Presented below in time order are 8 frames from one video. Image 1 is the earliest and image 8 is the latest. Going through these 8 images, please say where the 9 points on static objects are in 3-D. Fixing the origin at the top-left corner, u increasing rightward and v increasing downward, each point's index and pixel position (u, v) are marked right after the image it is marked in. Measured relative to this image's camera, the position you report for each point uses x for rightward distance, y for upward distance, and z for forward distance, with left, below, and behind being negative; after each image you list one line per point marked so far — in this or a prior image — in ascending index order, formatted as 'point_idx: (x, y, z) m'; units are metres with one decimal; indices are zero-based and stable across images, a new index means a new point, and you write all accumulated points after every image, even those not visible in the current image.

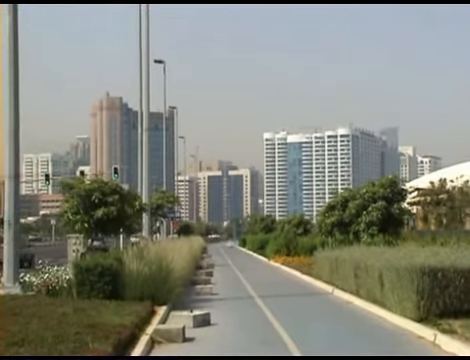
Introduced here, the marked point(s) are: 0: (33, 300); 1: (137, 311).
0: (-3.3, -1.9, +16.6) m
1: (-1.7, -2.2, +17.0) m
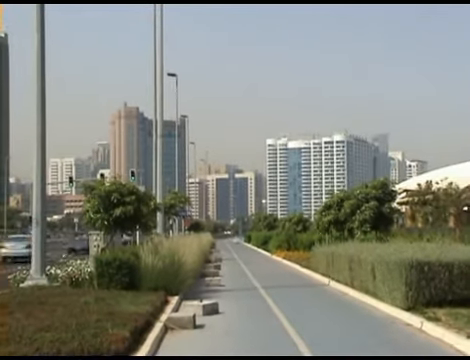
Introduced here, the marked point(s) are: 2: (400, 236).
0: (-3.2, -2.0, +18.3) m
1: (-1.6, -2.2, +18.7) m
2: (+3.1, -1.1, +20.0) m
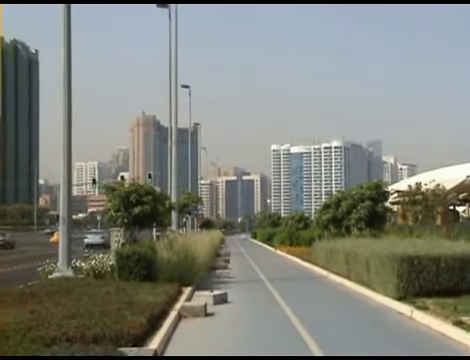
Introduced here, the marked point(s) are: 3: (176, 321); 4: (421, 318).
0: (-3.1, -2.0, +20.1) m
1: (-1.4, -2.2, +20.5) m
2: (+3.3, -1.1, +21.8) m
3: (-1.1, -2.6, +18.9) m
4: (+3.4, -2.5, +18.1) m
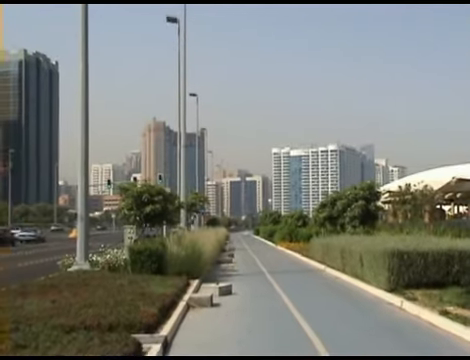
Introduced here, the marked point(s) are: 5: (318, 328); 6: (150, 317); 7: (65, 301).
0: (-3.0, -2.0, +21.8) m
1: (-1.3, -2.3, +22.2) m
2: (+3.4, -1.1, +23.4) m
3: (-1.0, -2.7, +20.6) m
4: (+3.4, -2.5, +19.7) m
5: (+1.6, -2.8, +18.9) m
6: (-1.6, -2.6, +19.0) m
7: (-3.3, -2.4, +19.6) m
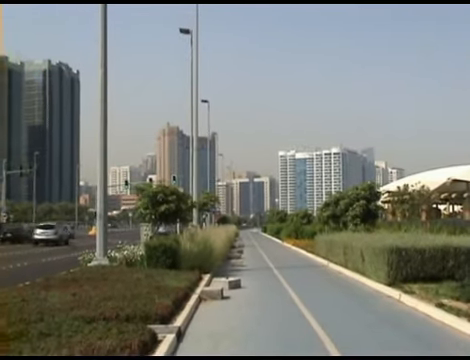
0: (-2.8, -2.0, +23.2) m
1: (-1.1, -2.3, +23.6) m
2: (+3.6, -1.1, +24.8) m
3: (-0.8, -2.7, +22.0) m
4: (+3.6, -2.5, +21.0) m
5: (+1.7, -2.8, +20.3) m
6: (-1.4, -2.6, +20.4) m
7: (-3.1, -2.4, +21.0) m
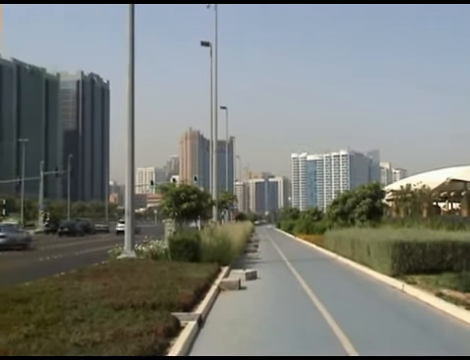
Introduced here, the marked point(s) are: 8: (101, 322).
0: (-2.3, -2.0, +25.3) m
1: (-0.7, -2.3, +25.6) m
2: (+4.1, -1.1, +26.7) m
3: (-0.4, -2.7, +24.0) m
4: (+4.0, -2.5, +23.0) m
5: (+2.1, -2.8, +22.3) m
6: (-1.1, -2.6, +22.4) m
7: (-2.8, -2.4, +23.1) m
8: (-2.6, -2.8, +19.8) m
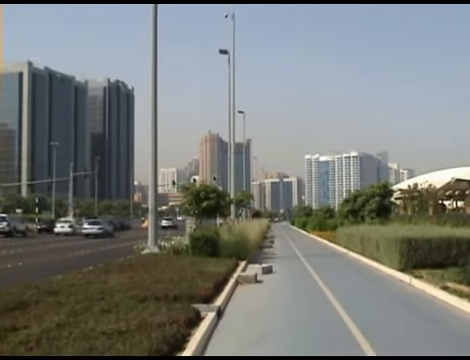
0: (-1.9, -2.1, +26.8) m
1: (-0.2, -2.3, +27.1) m
2: (+4.5, -1.1, +28.1) m
3: (0.0, -2.7, +25.5) m
4: (+4.4, -2.5, +24.4) m
5: (+2.5, -2.8, +23.8) m
6: (-0.7, -2.6, +23.9) m
7: (-2.3, -2.4, +24.7) m
8: (-2.3, -2.8, +21.4) m
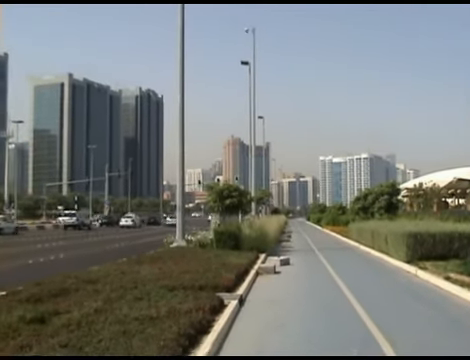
0: (-1.3, -2.0, +29.3) m
1: (+0.4, -2.3, +29.5) m
2: (+5.2, -1.1, +30.4) m
3: (+0.6, -2.7, +27.9) m
4: (+4.9, -2.5, +26.7) m
5: (+3.0, -2.8, +26.1) m
6: (-0.1, -2.6, +26.4) m
7: (-1.8, -2.4, +27.1) m
8: (-1.8, -2.8, +23.8) m
